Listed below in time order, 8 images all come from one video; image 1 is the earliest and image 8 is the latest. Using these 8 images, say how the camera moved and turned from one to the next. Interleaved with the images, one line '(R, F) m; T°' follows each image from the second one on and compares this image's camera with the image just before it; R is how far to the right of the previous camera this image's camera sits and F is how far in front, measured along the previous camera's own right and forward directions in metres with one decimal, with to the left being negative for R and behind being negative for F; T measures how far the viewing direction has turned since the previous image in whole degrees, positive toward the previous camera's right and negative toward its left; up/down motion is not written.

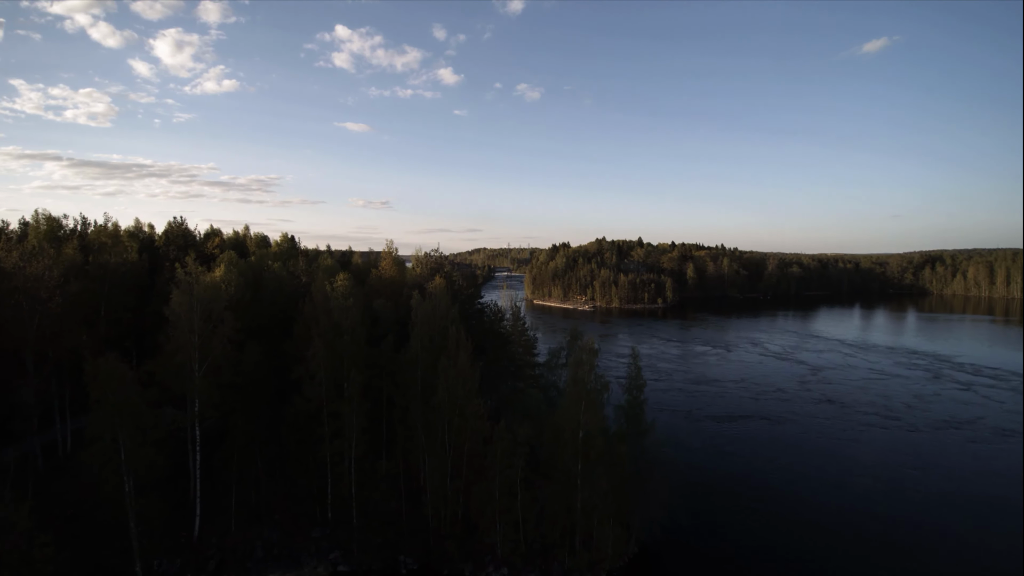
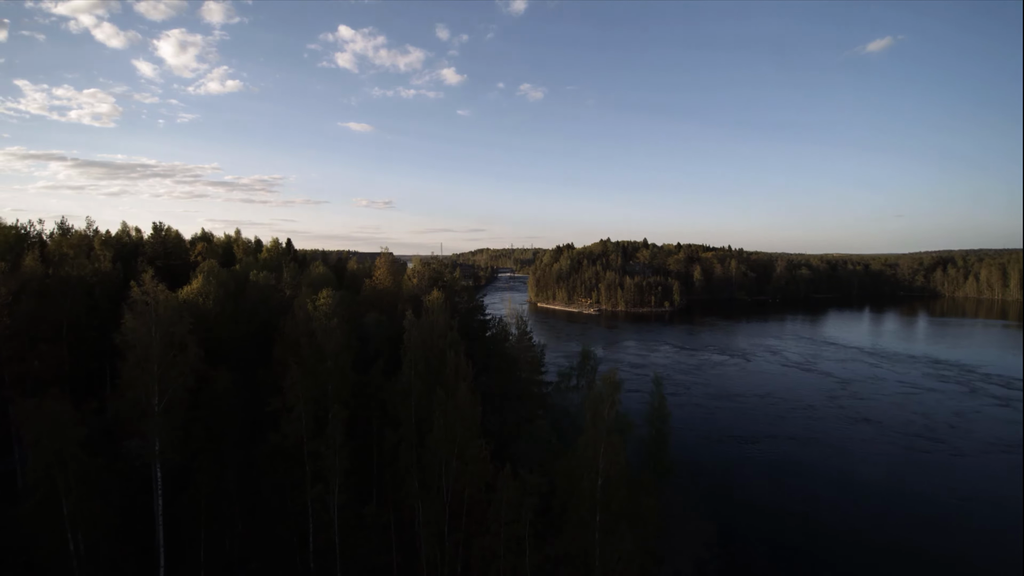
(-0.1, +1.2) m; 0°
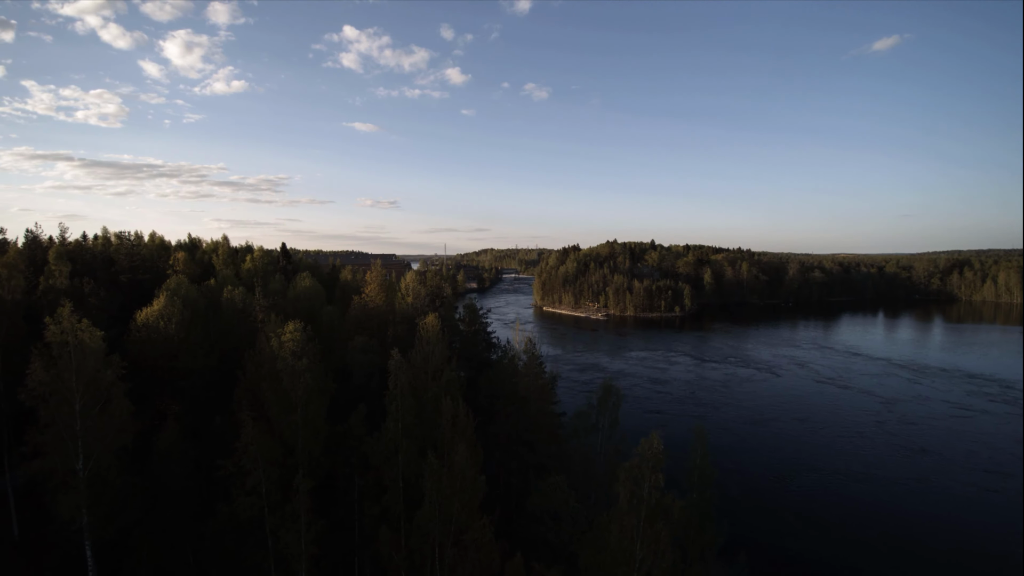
(-0.1, +1.6) m; 0°
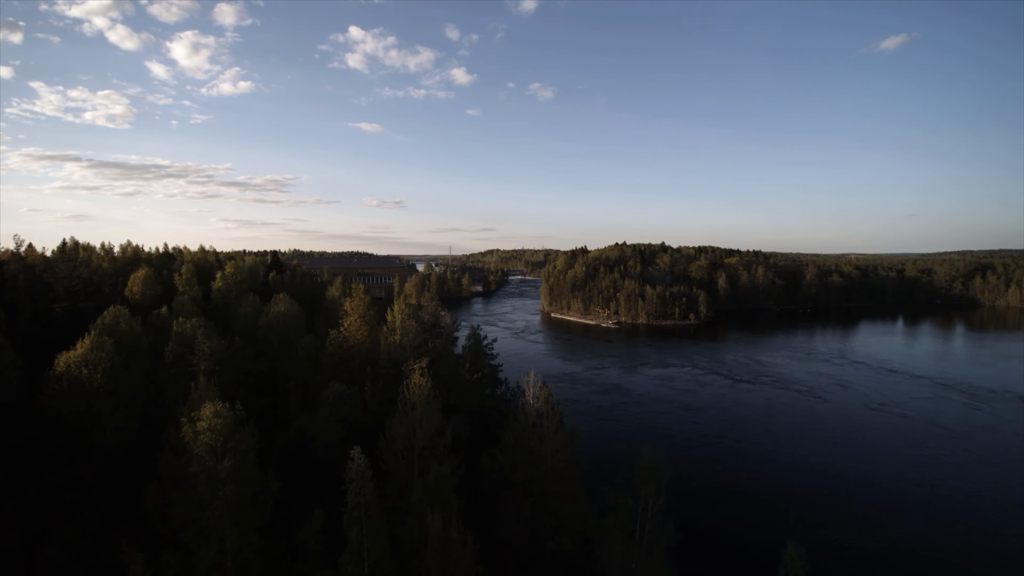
(-0.1, +2.2) m; -1°
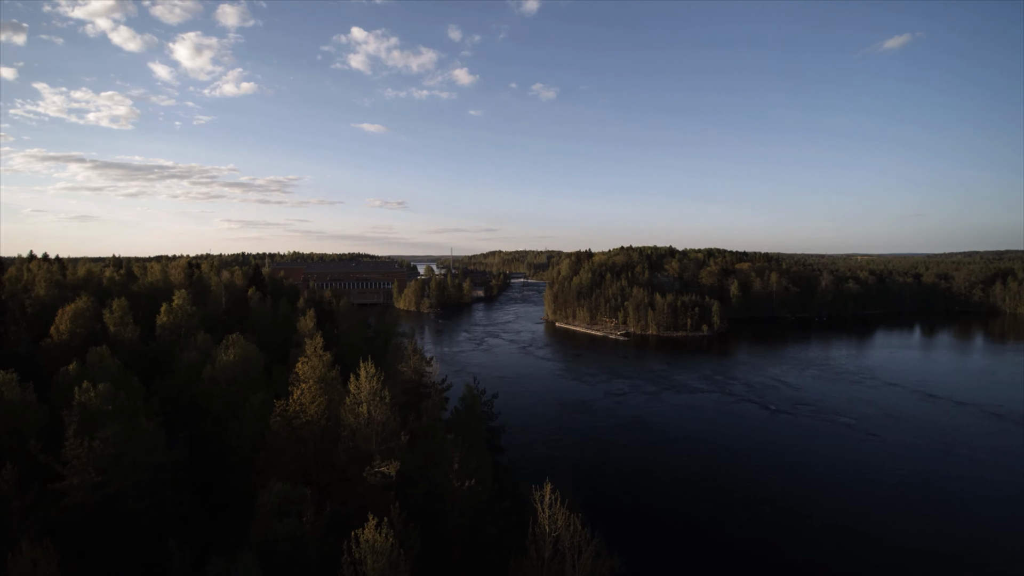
(-0.1, +2.4) m; 0°
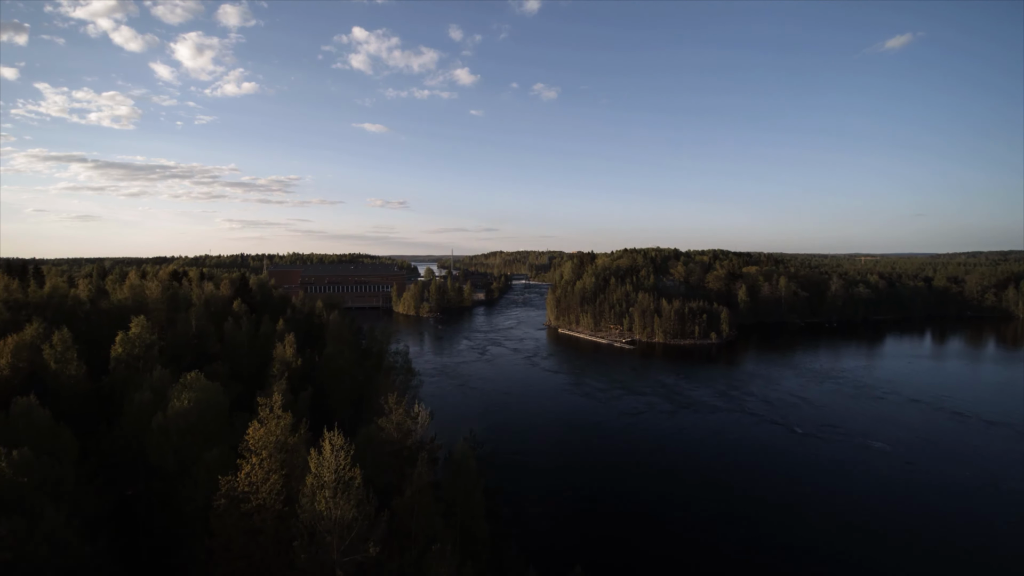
(-0.1, +1.5) m; 0°
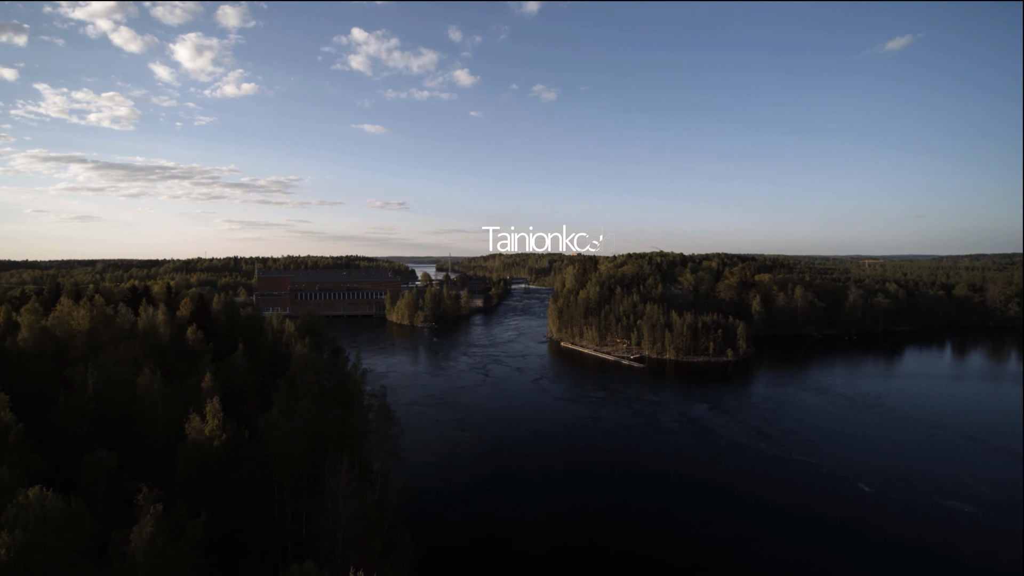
(0.0, +3.3) m; 0°
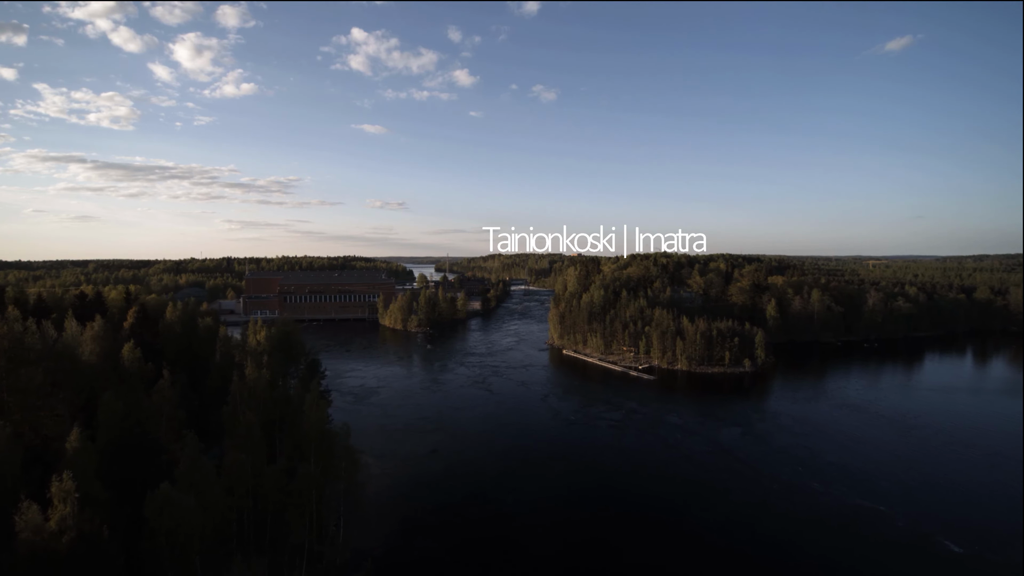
(+0.1, +3.2) m; 0°
